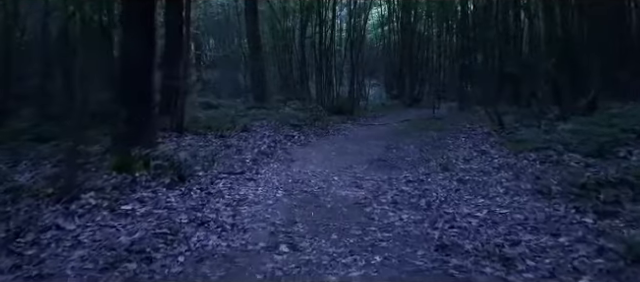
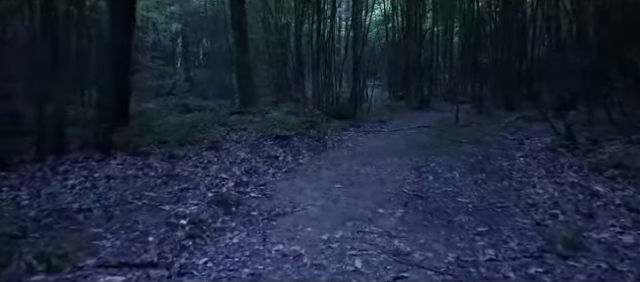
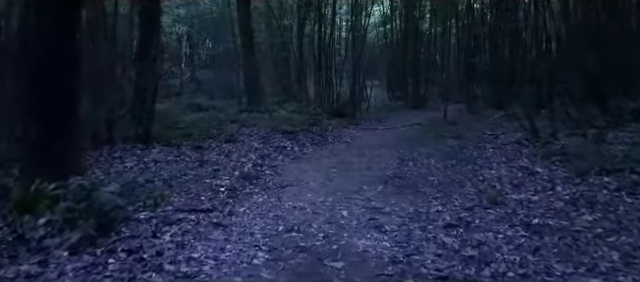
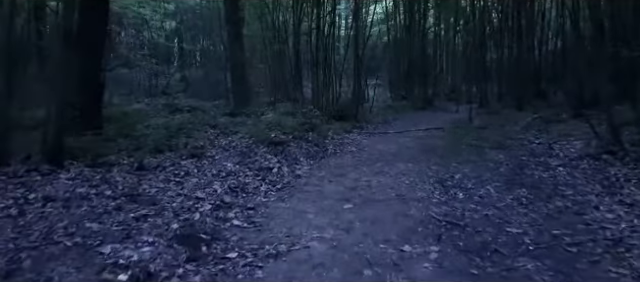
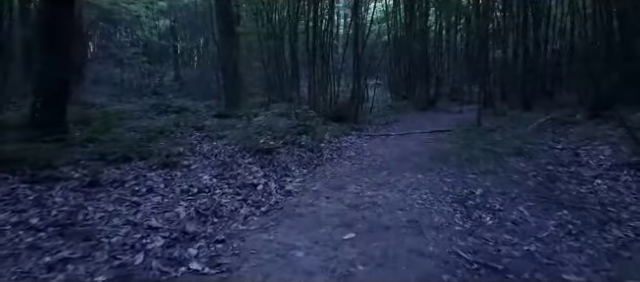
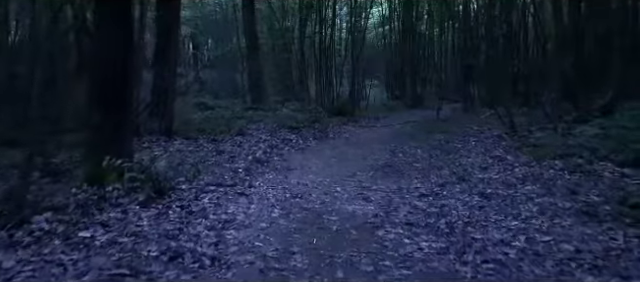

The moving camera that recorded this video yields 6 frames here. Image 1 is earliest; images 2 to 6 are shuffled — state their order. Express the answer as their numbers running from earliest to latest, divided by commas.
6, 3, 2, 4, 5
